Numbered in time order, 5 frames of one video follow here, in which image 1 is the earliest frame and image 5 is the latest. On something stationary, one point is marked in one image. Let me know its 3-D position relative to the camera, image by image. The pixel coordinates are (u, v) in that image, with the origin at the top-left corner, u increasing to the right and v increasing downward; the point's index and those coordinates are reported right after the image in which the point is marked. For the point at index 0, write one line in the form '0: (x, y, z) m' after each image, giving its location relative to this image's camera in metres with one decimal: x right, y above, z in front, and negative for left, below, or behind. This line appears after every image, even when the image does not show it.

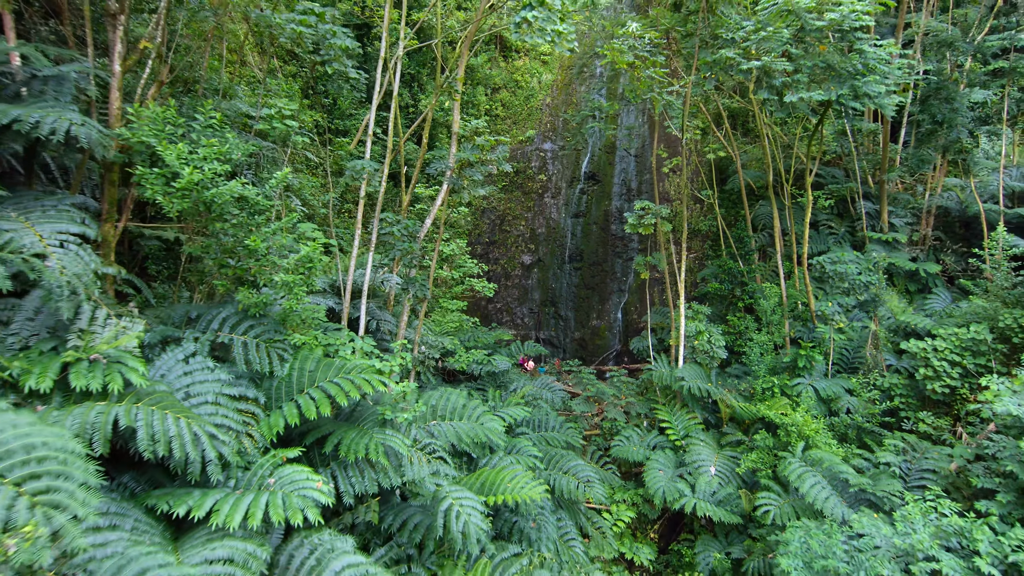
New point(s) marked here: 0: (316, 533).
0: (-0.5, -0.6, +1.7) m
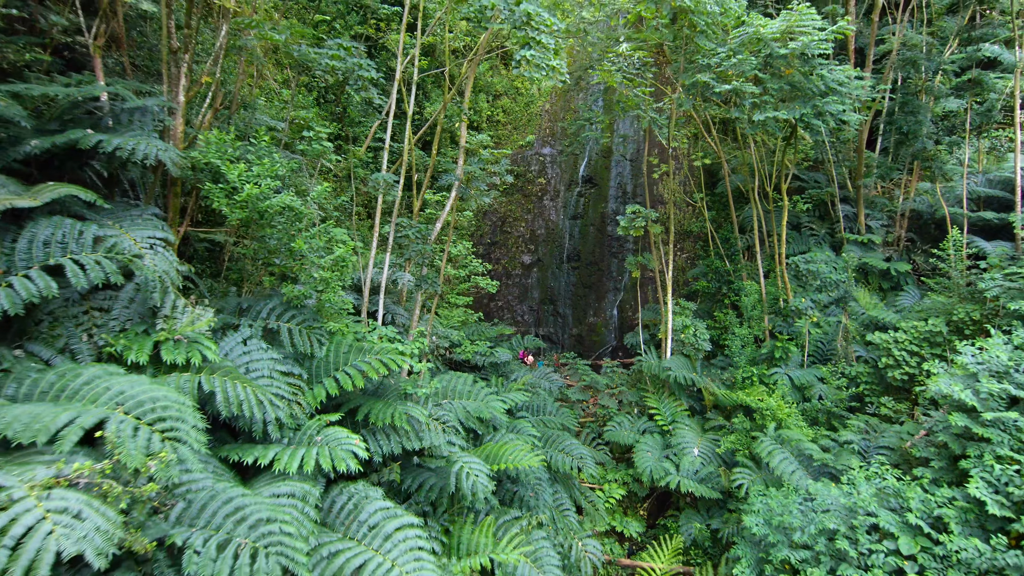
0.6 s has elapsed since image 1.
0: (-0.5, -0.6, +2.0) m
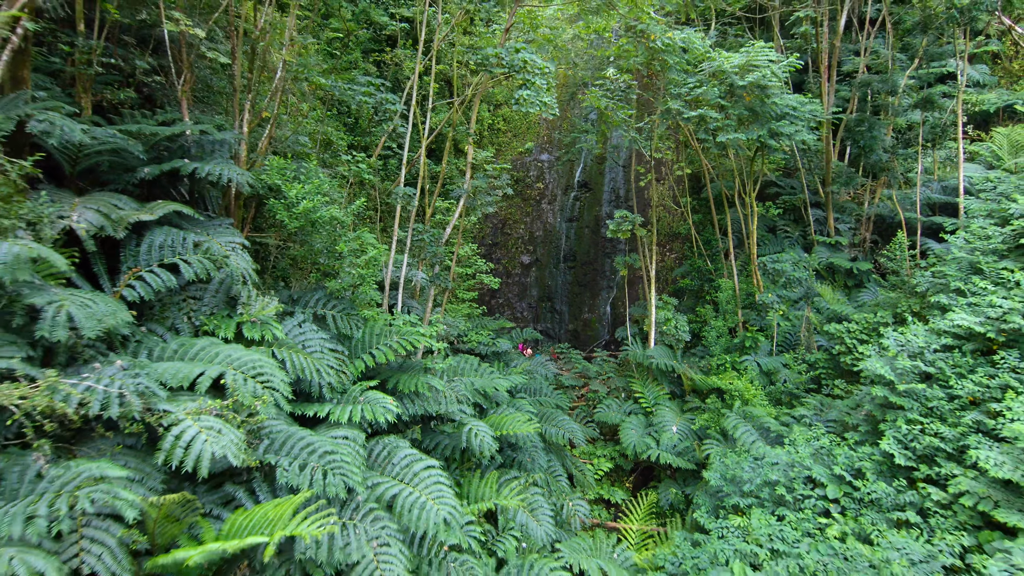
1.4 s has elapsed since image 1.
0: (-0.5, -0.6, +2.6) m
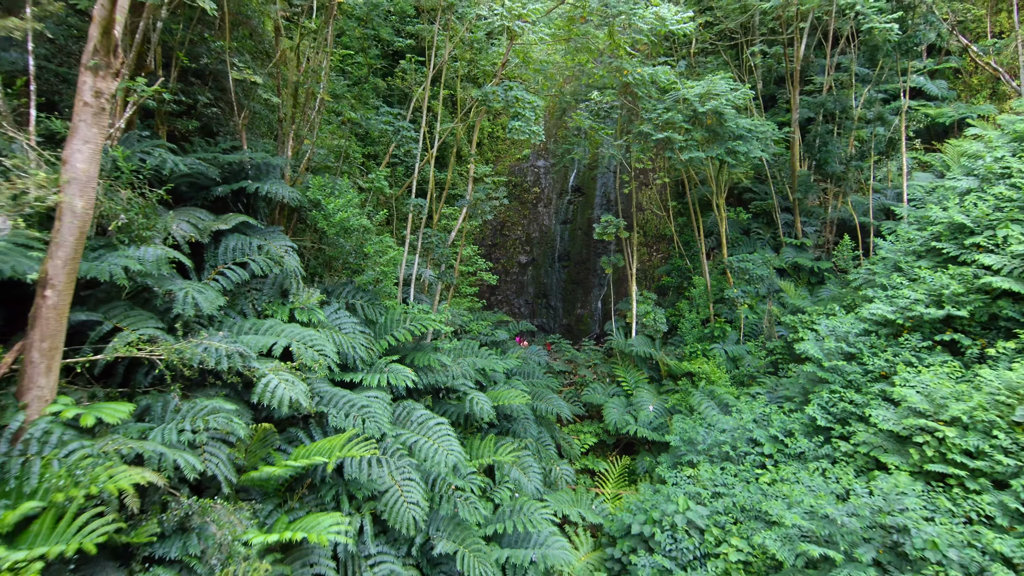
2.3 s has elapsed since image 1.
0: (-0.5, -0.6, +3.2) m
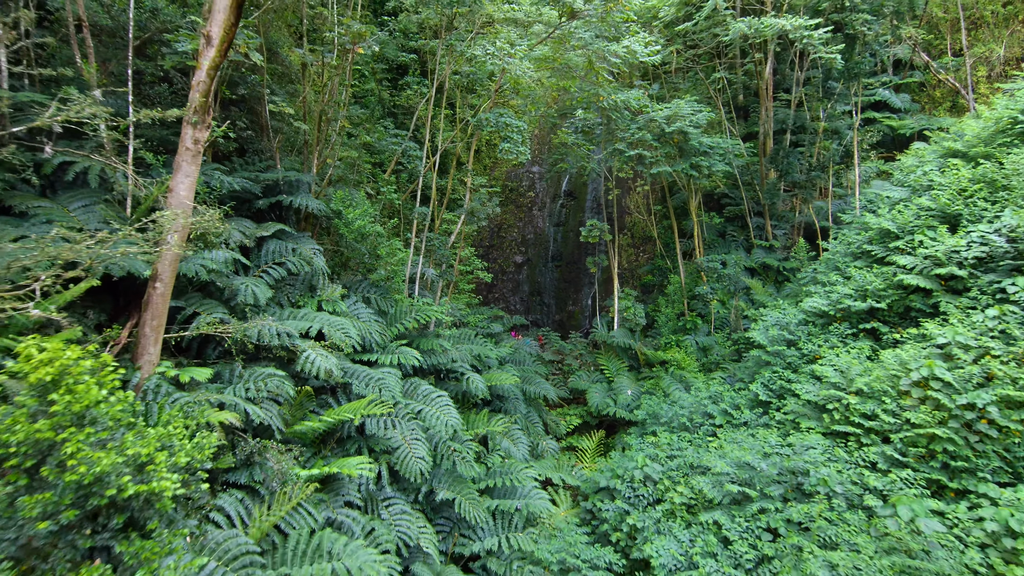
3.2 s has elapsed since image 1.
0: (-0.6, -0.5, +3.9) m
